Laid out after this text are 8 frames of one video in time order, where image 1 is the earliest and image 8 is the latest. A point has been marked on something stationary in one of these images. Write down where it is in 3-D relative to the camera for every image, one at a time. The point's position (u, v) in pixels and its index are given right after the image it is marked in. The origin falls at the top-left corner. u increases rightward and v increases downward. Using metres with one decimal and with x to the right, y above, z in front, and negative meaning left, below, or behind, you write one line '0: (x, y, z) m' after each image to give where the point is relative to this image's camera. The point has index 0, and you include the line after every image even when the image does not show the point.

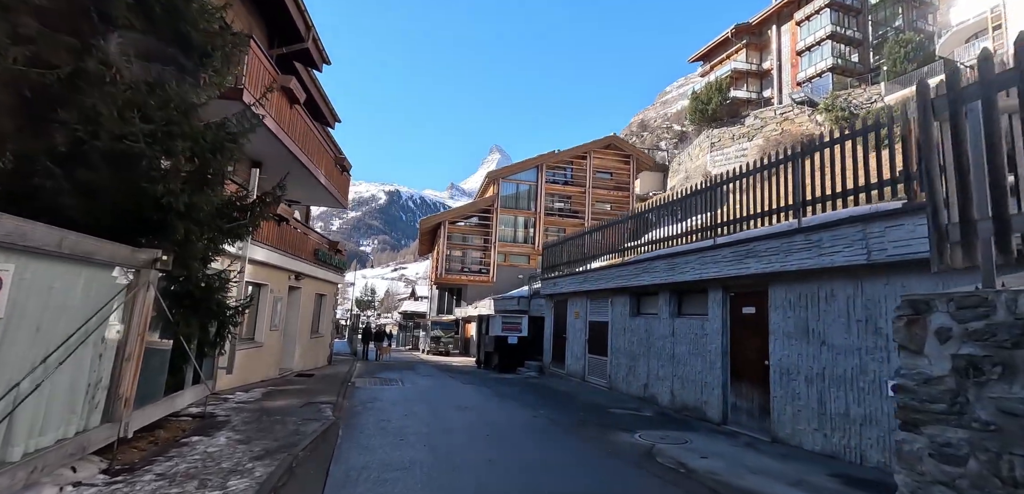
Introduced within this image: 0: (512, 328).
0: (-0.1, -3.0, +19.1) m
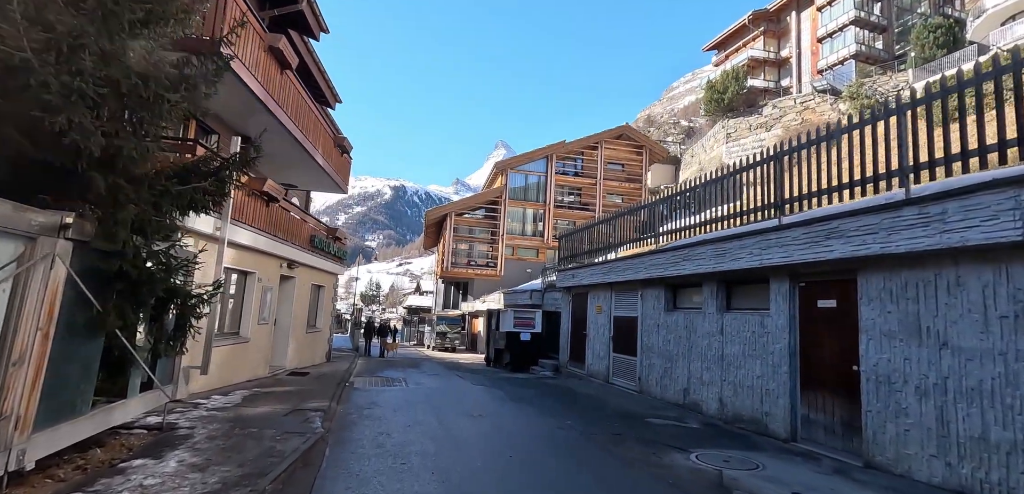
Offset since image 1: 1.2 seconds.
0: (+0.4, -2.6, +17.6) m
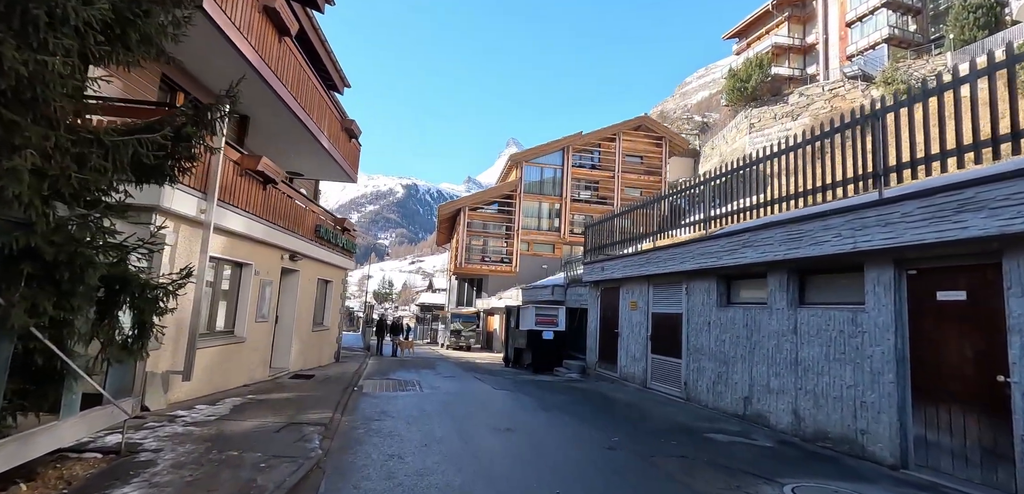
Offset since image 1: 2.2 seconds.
0: (+1.0, -2.3, +16.3) m
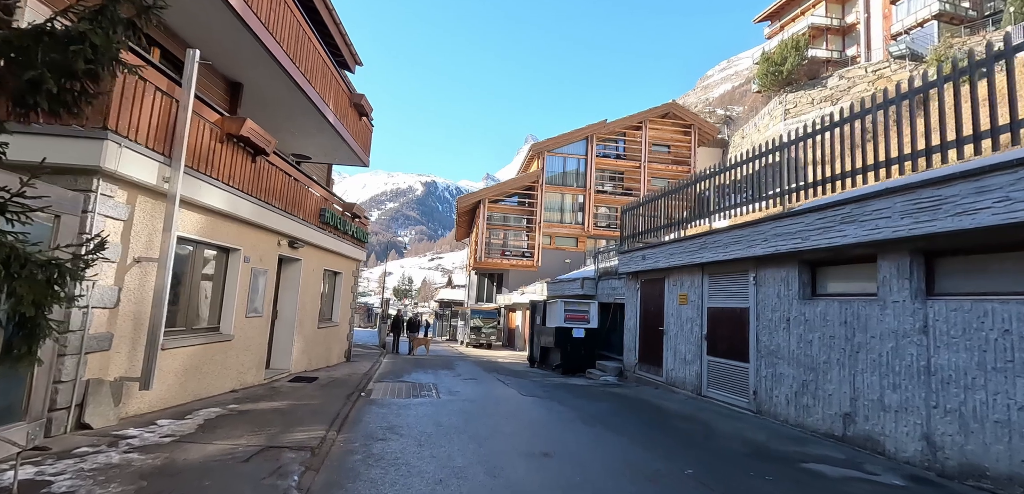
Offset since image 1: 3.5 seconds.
0: (+1.8, -2.0, +14.7) m
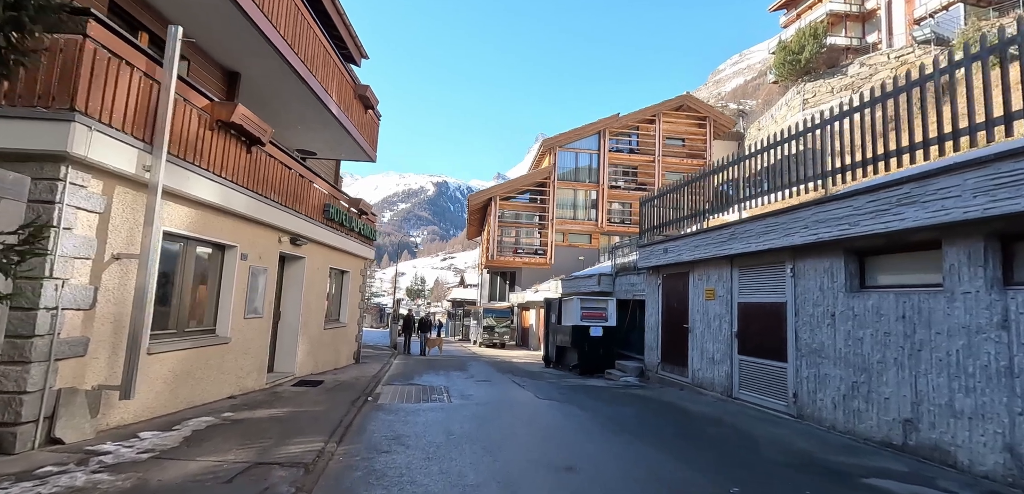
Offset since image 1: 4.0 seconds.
0: (+2.2, -1.8, +14.0) m
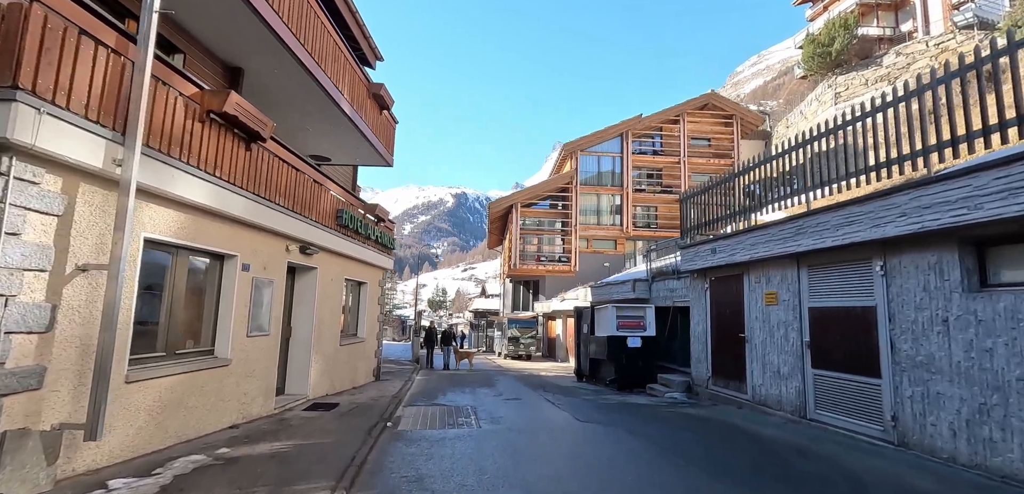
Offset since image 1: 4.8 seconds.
0: (+2.9, -1.9, +12.8) m
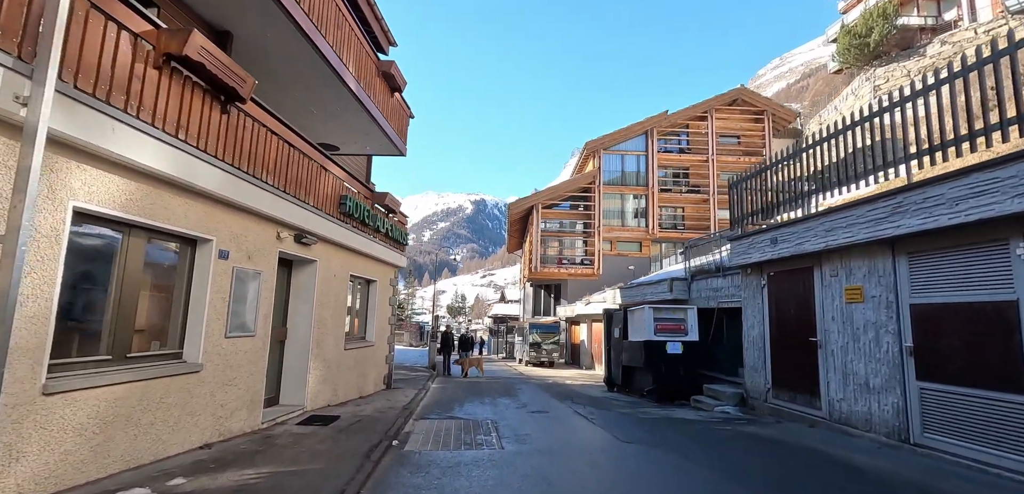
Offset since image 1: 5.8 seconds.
0: (+3.4, -1.8, +11.3) m
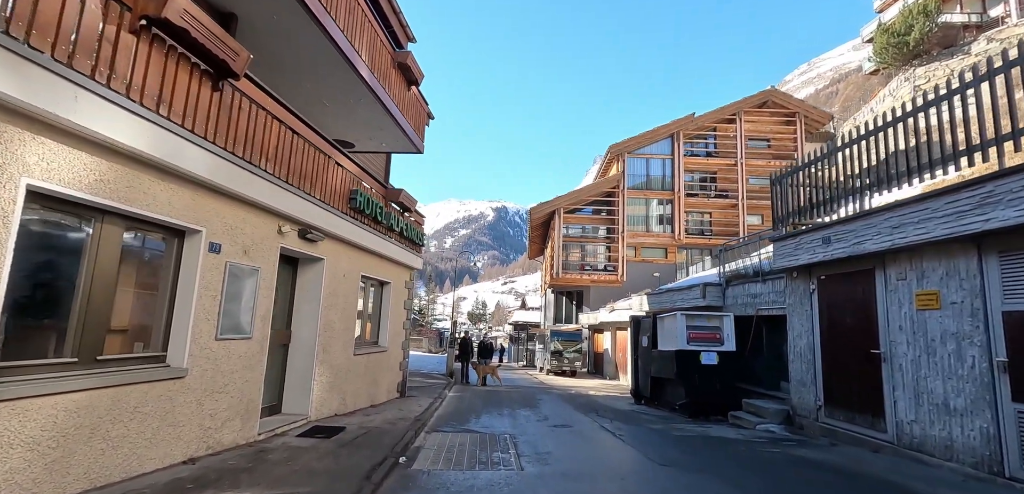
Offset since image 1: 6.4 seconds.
0: (+3.9, -1.8, +10.4) m
